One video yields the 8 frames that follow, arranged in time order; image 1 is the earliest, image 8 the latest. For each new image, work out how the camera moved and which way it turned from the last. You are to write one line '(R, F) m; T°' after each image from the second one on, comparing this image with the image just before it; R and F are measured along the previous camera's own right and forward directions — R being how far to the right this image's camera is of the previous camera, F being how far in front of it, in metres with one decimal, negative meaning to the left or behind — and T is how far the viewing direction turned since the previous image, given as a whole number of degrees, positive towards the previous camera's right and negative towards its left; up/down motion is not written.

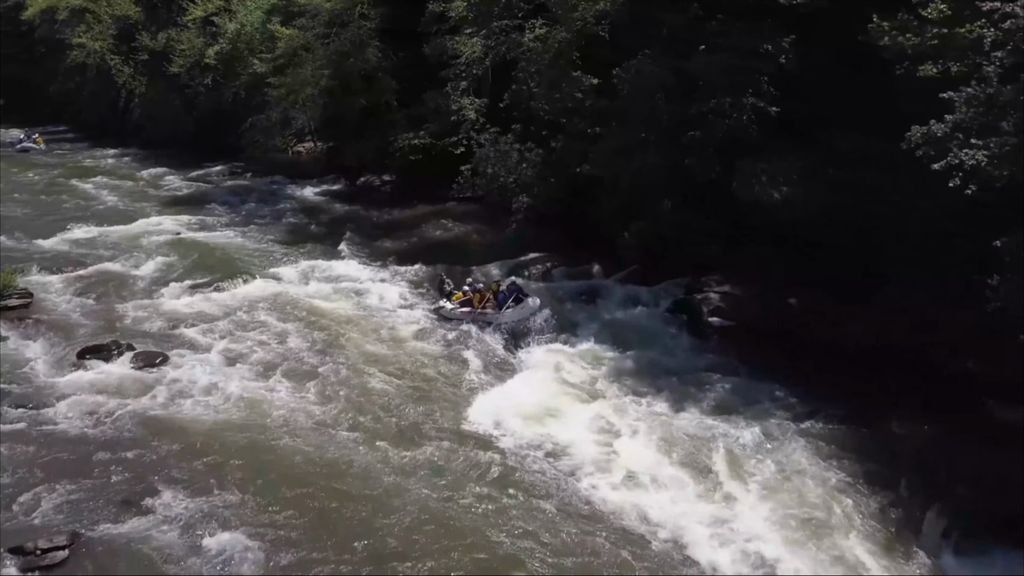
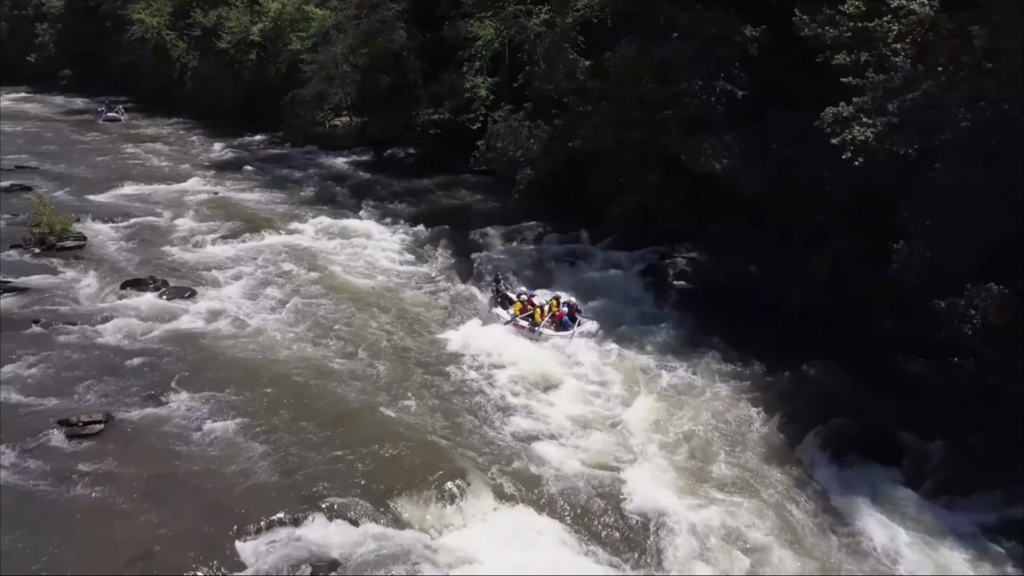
(+1.7, -2.5) m; -3°
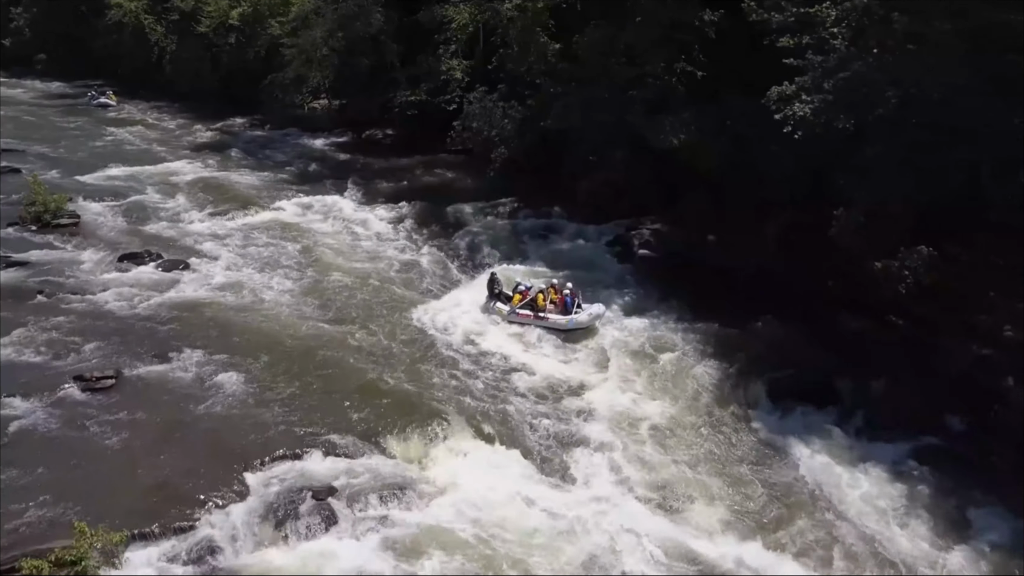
(+0.1, -1.5) m; +2°
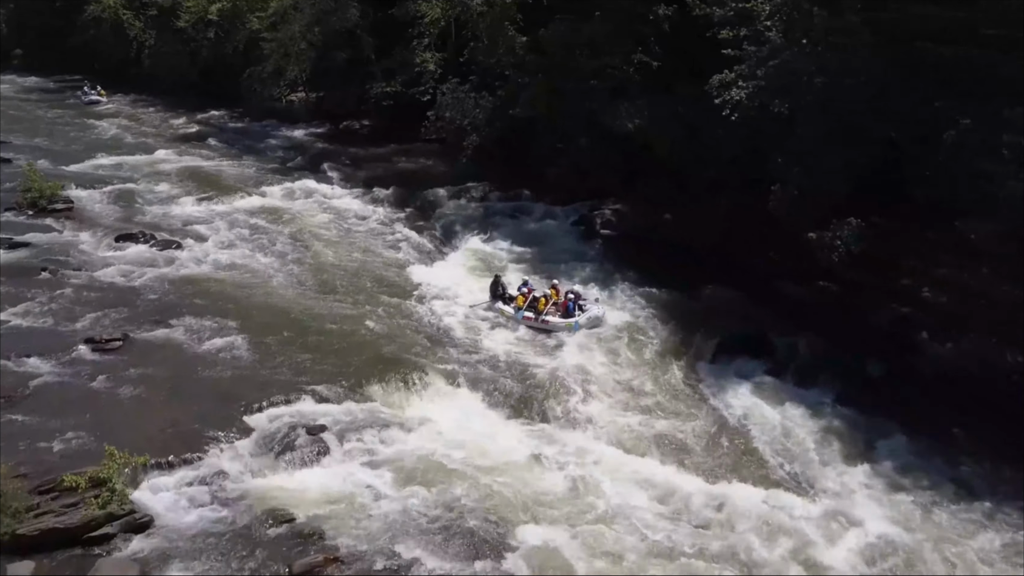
(+0.2, -1.8) m; +2°
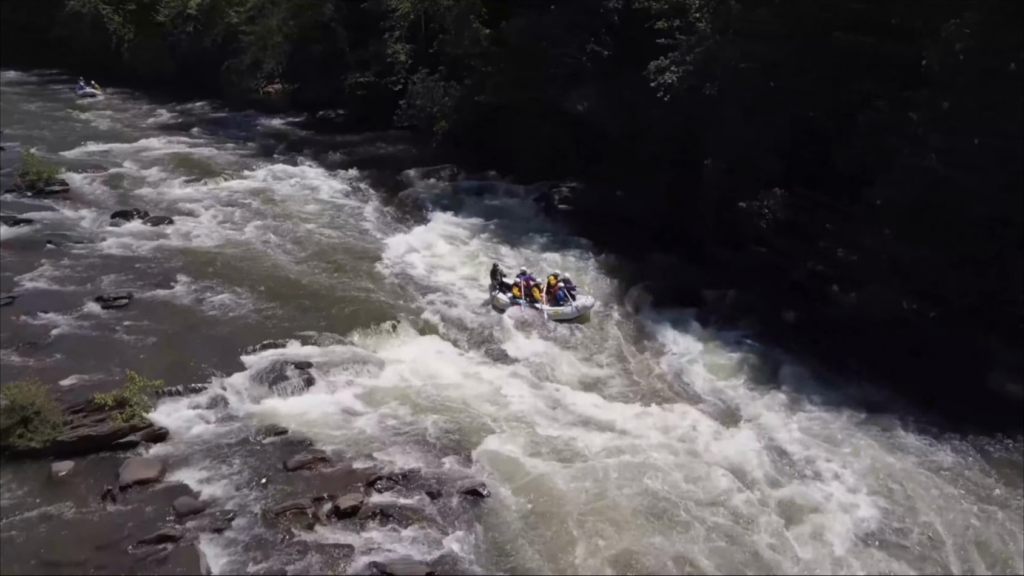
(+0.4, -2.4) m; +2°
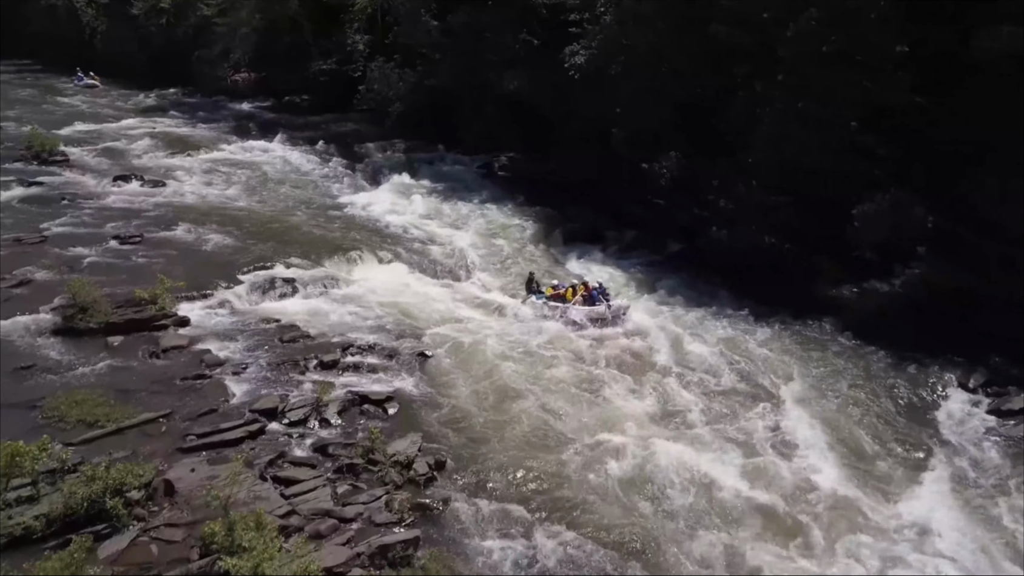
(+0.5, -4.8) m; +3°
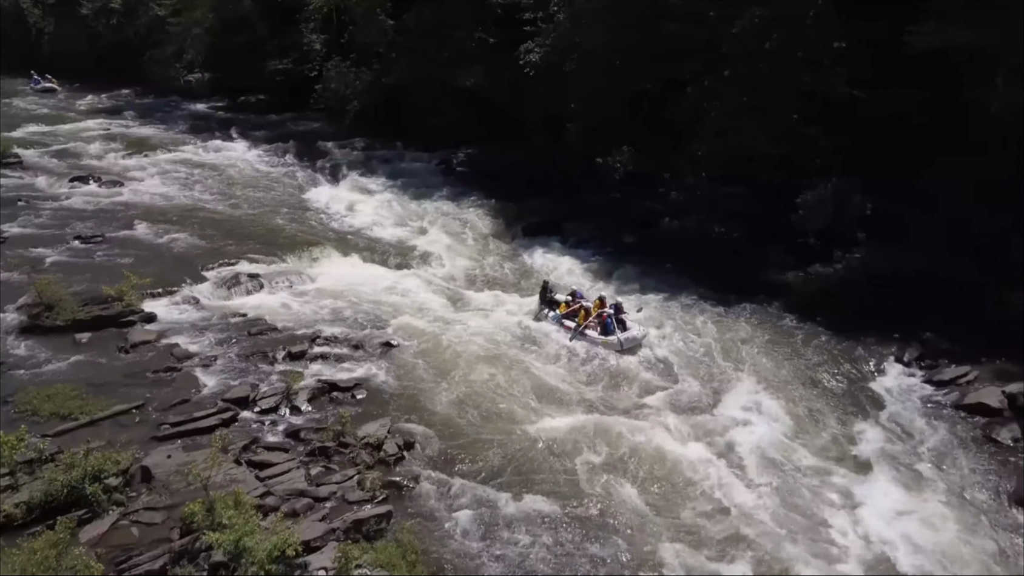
(-0.1, -0.7) m; +3°
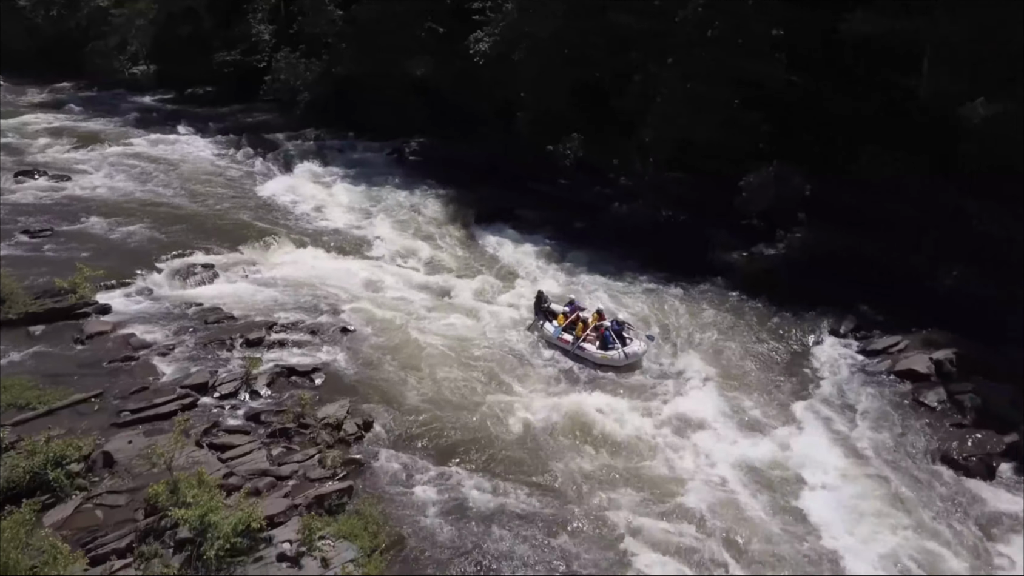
(+0.1, -0.5) m; +3°
